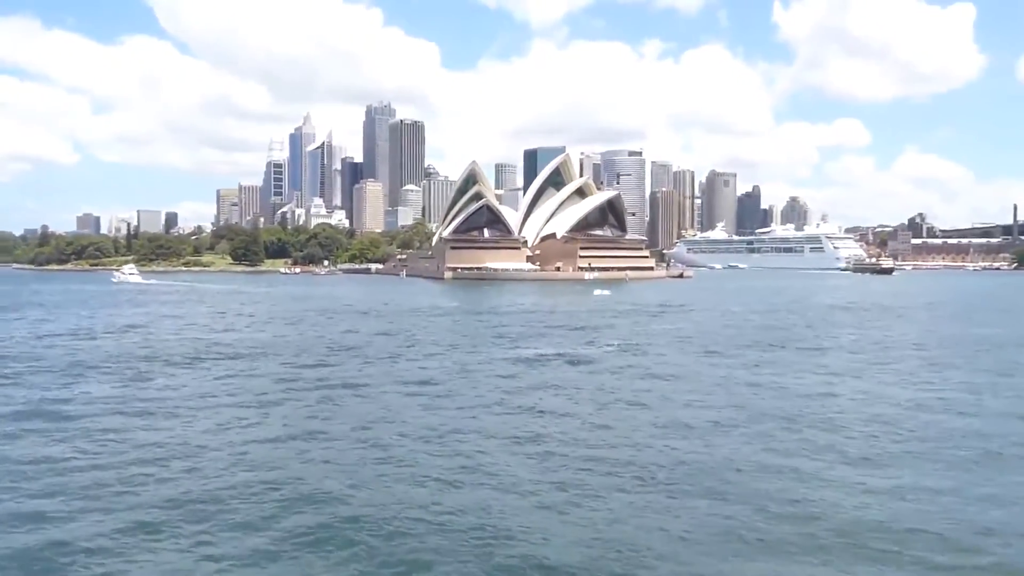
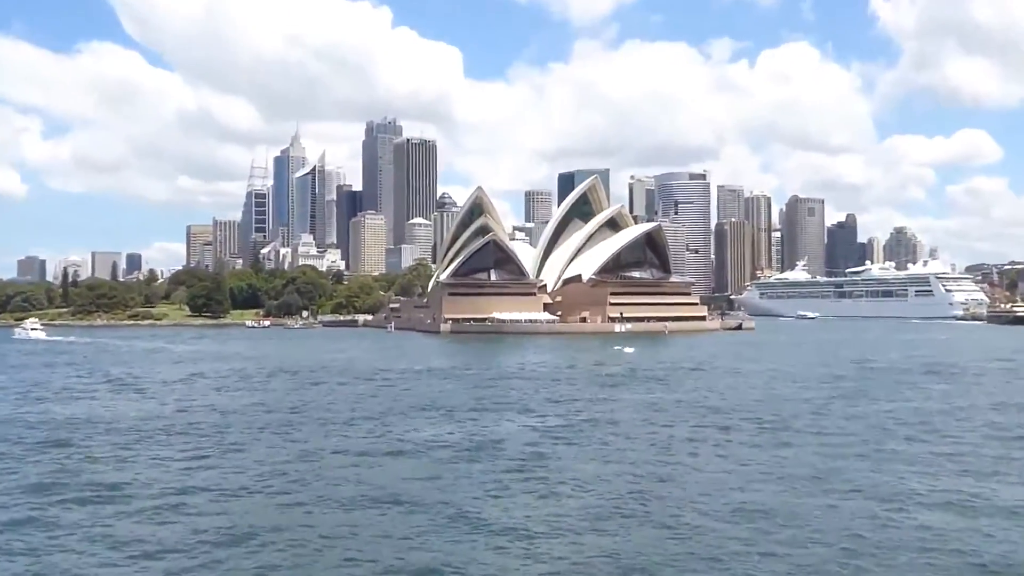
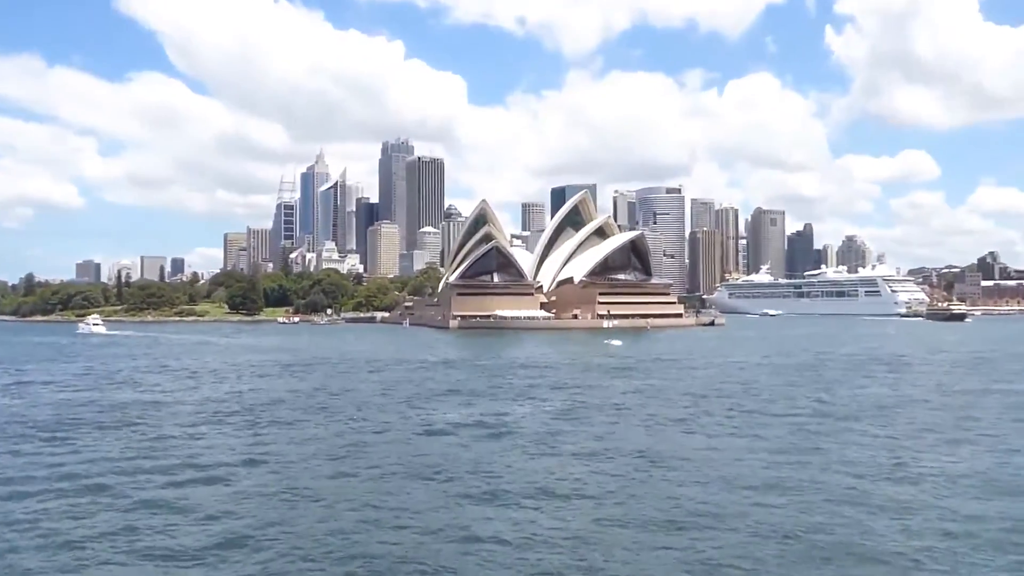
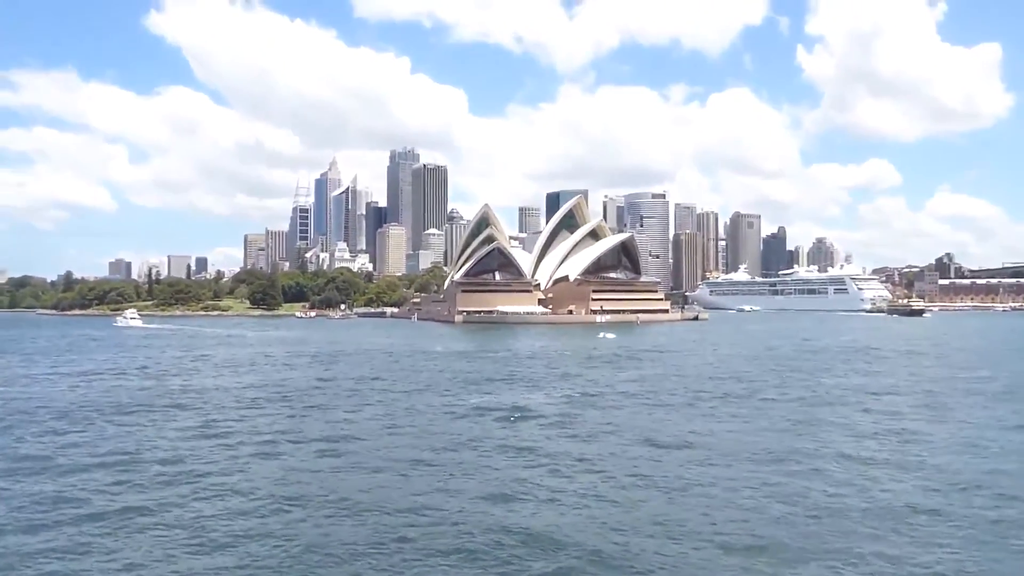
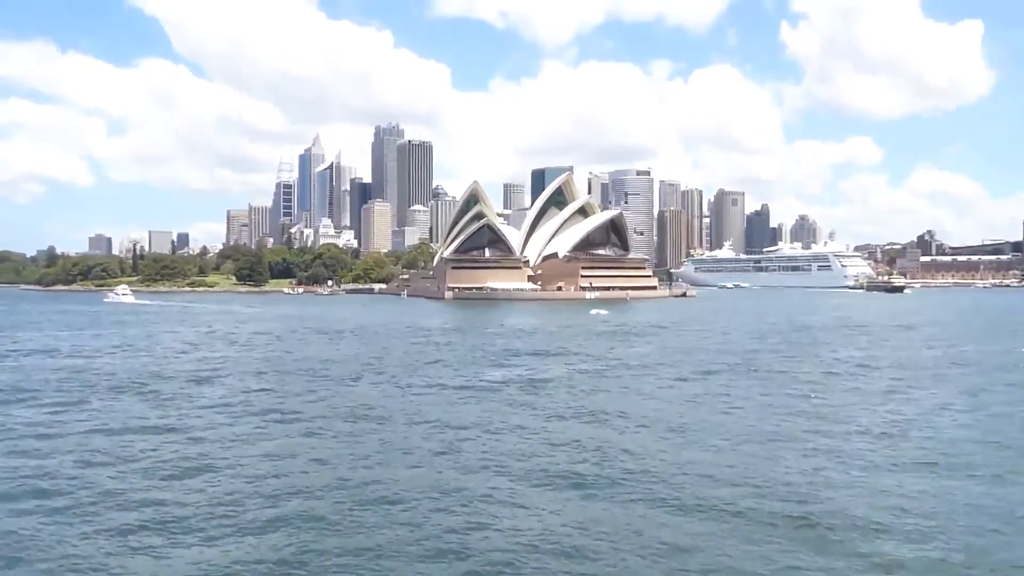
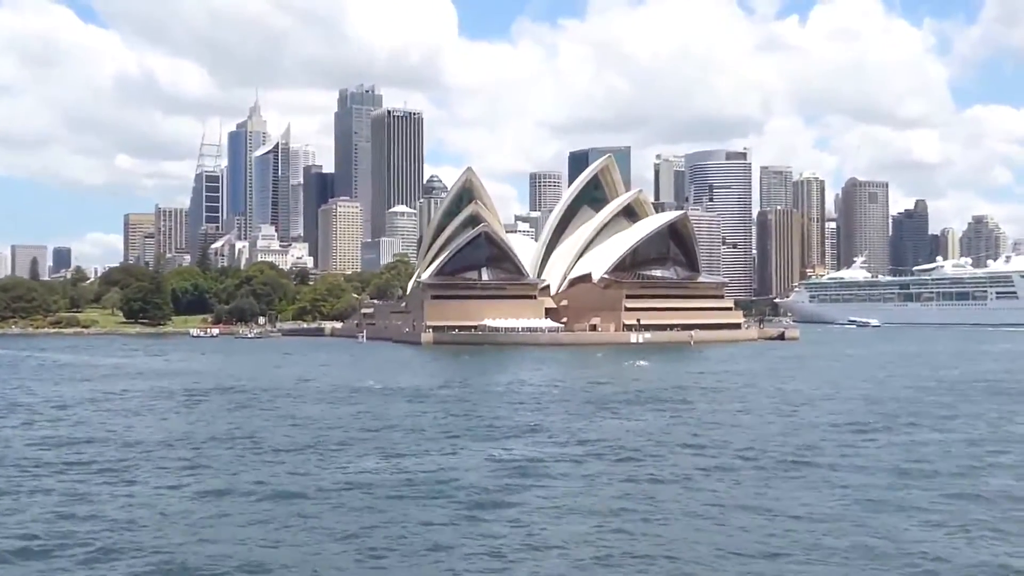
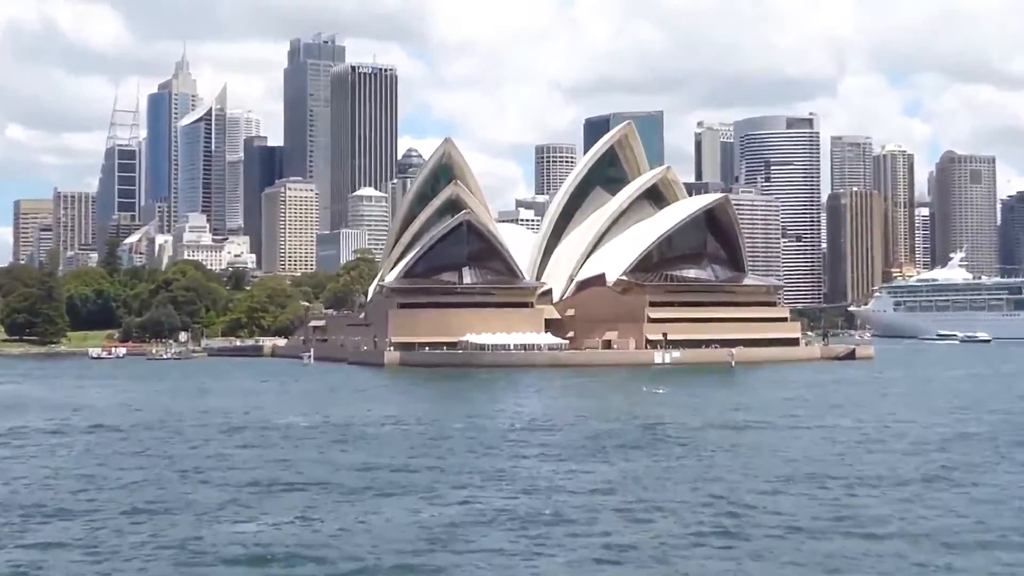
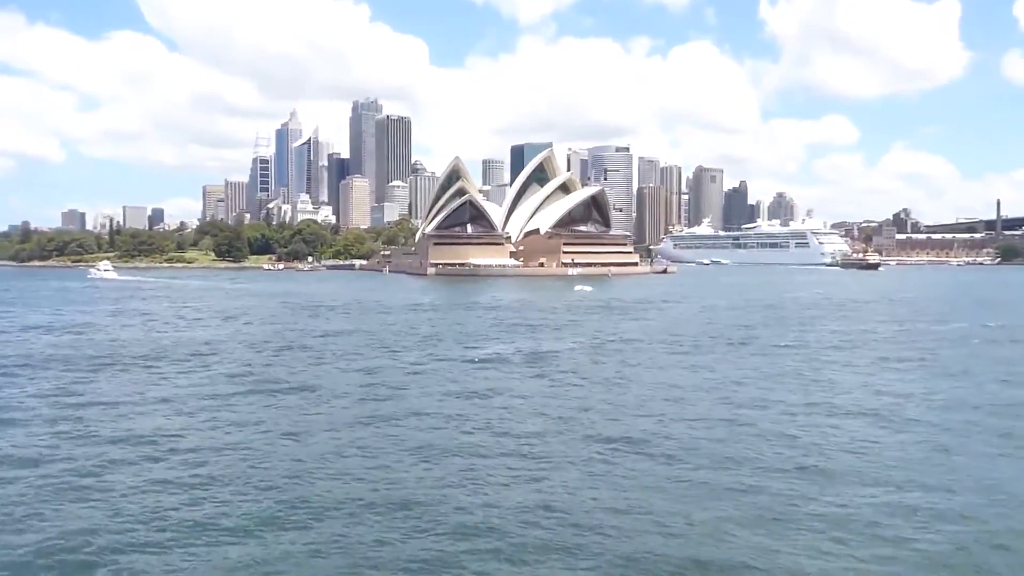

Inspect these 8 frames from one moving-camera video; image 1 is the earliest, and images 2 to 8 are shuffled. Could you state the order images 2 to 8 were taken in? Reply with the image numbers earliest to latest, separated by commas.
8, 5, 4, 3, 2, 6, 7
